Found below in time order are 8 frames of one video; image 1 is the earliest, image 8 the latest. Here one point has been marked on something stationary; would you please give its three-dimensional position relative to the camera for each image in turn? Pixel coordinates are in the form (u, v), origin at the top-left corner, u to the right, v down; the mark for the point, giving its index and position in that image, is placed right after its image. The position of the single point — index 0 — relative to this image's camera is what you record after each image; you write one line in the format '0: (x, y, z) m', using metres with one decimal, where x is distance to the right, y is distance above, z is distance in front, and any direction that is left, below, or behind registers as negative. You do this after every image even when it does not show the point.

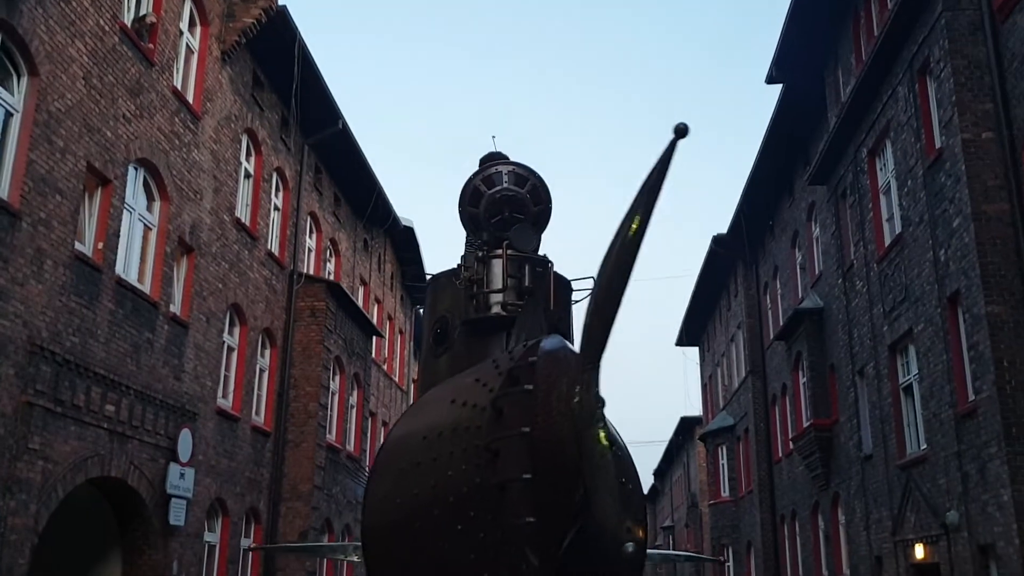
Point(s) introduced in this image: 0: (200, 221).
0: (-4.6, +1.0, +14.3) m
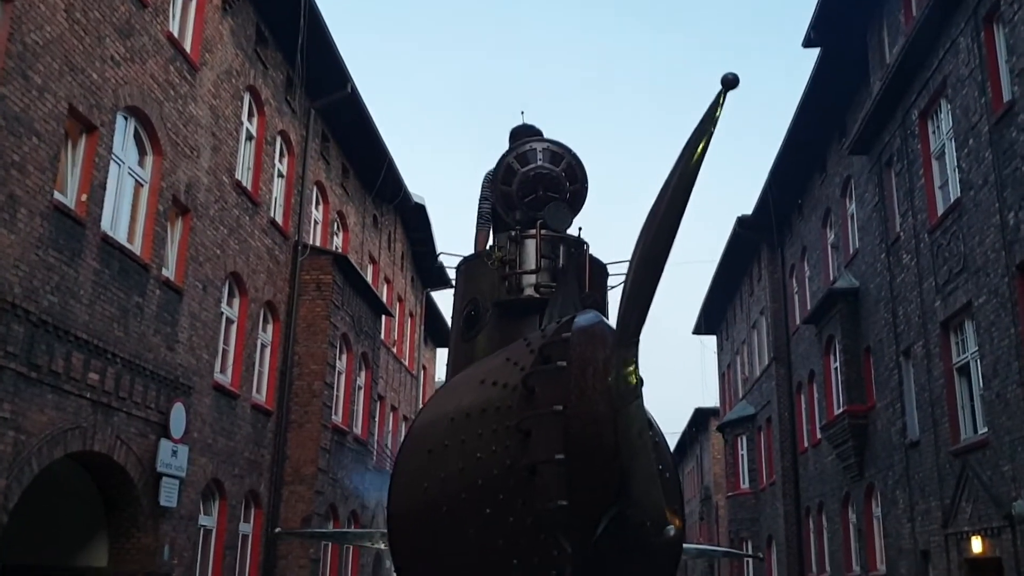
0: (-4.3, +1.5, +13.2) m
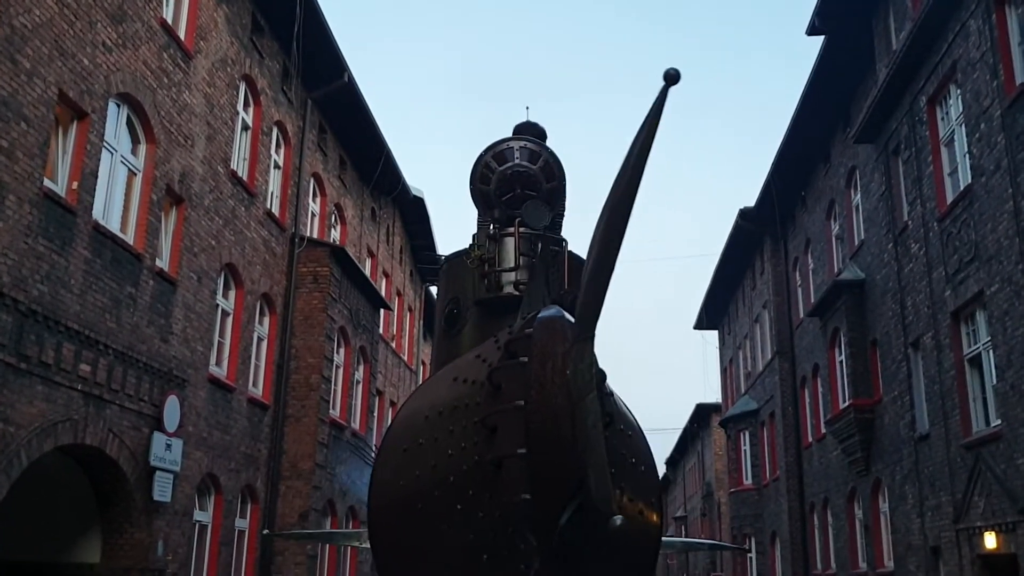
0: (-4.3, +1.6, +13.0) m
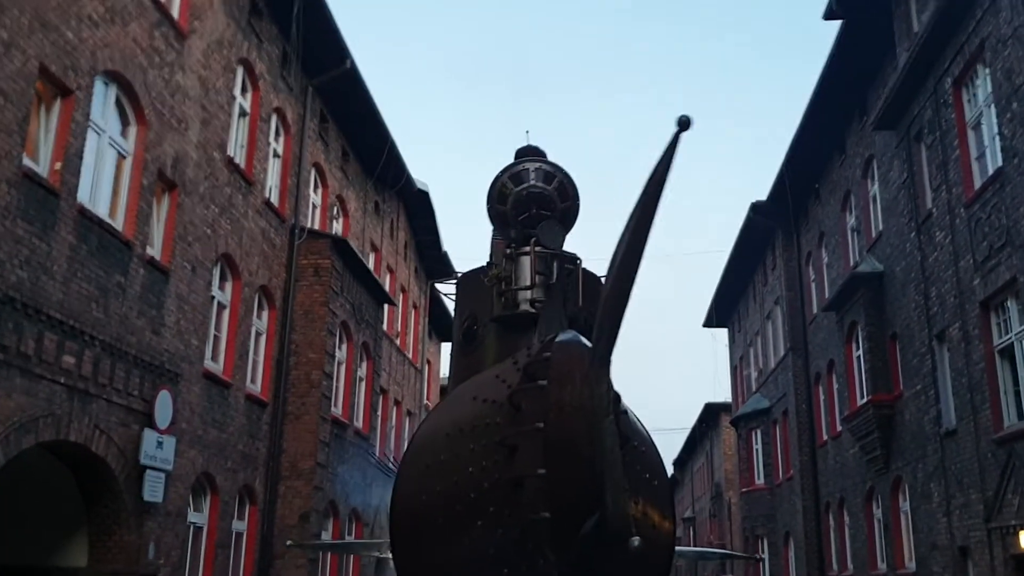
0: (-4.2, +1.7, +12.4) m
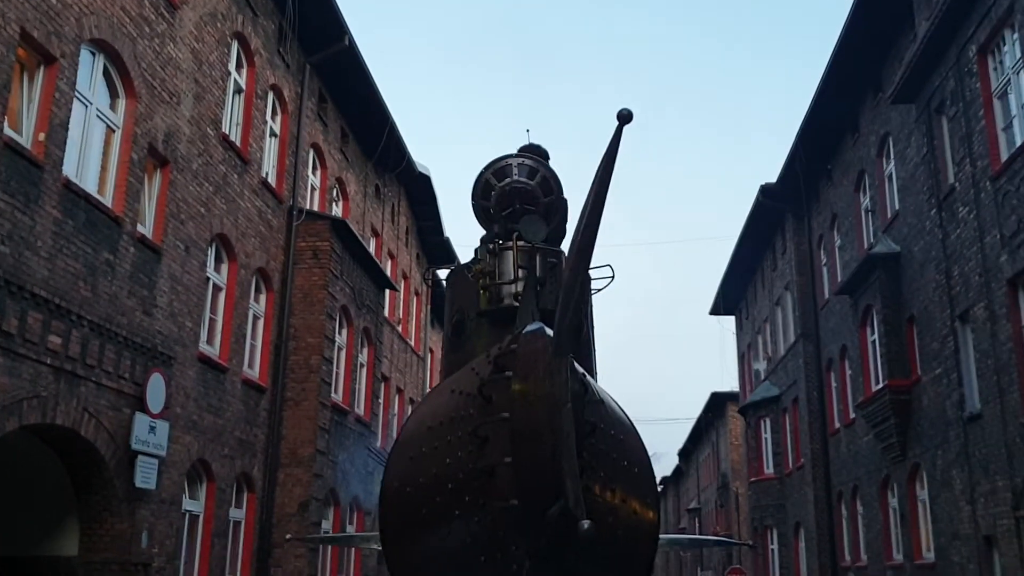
0: (-4.2, +2.0, +11.9) m
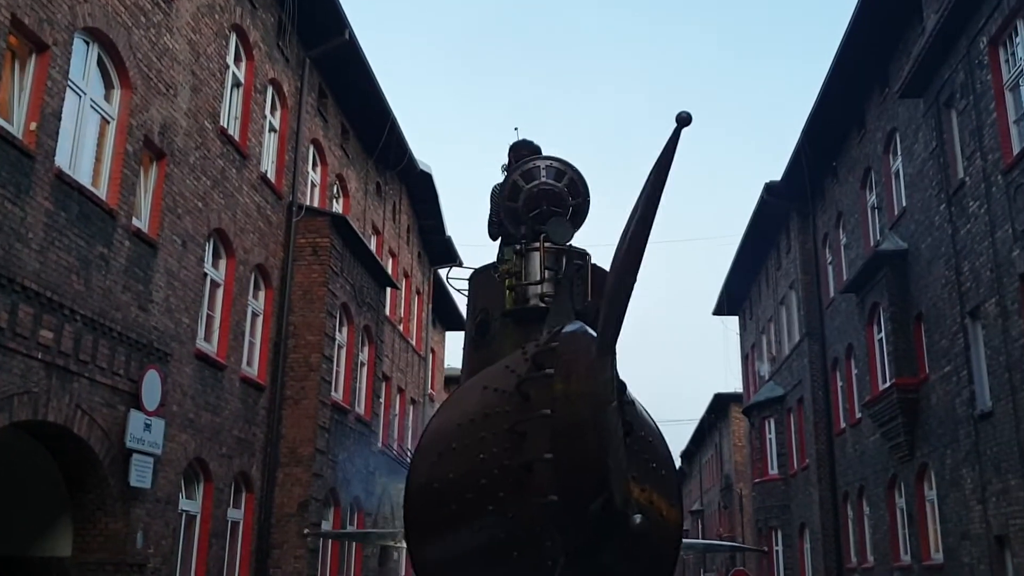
0: (-4.1, +2.0, +11.7) m
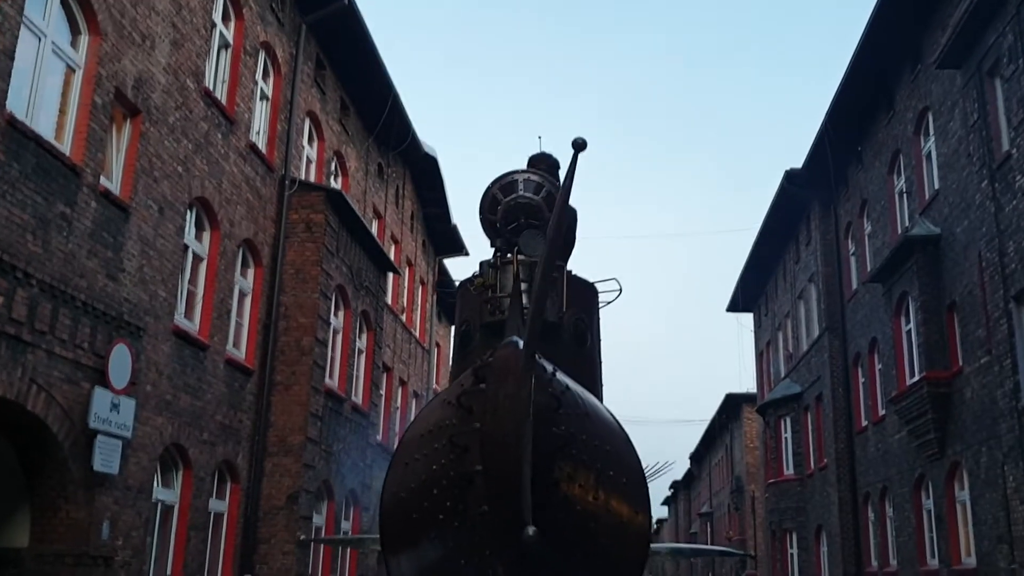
0: (-4.1, +2.4, +10.8) m
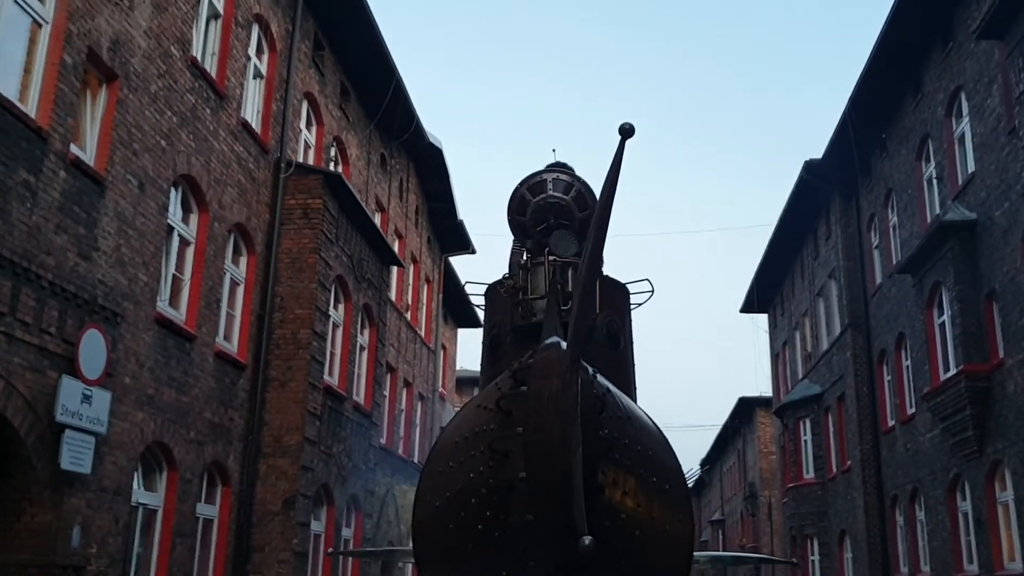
0: (-3.9, +2.6, +9.9) m
